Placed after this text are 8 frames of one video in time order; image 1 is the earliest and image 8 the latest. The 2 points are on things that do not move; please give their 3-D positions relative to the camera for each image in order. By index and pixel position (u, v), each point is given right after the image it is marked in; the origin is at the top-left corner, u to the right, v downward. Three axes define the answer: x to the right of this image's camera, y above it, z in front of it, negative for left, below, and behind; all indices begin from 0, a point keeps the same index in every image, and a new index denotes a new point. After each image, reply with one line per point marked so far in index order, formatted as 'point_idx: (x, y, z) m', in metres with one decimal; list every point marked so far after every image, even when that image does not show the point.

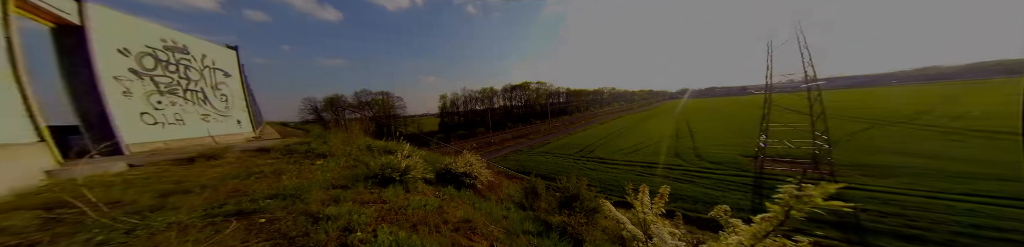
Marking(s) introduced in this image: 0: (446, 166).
0: (-2.1, -1.3, +6.6) m
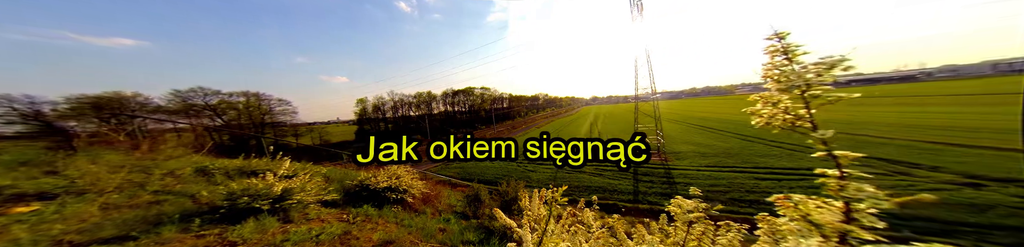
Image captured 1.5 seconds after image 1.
0: (-4.0, -1.5, +5.6) m
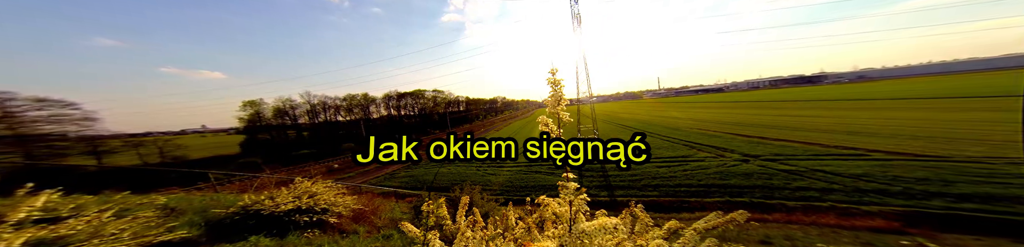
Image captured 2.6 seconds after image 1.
0: (-5.4, -1.7, +4.3) m
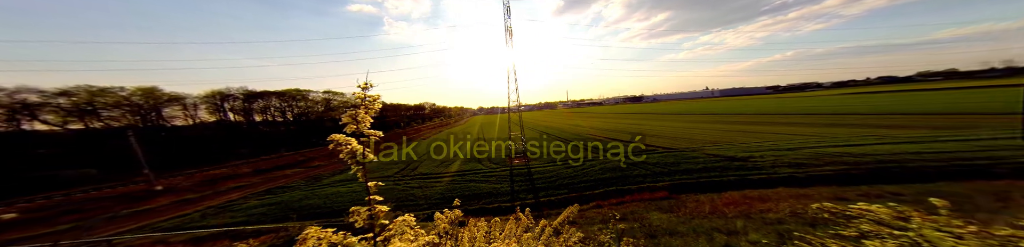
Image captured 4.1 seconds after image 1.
0: (-8.9, -1.9, +2.4) m
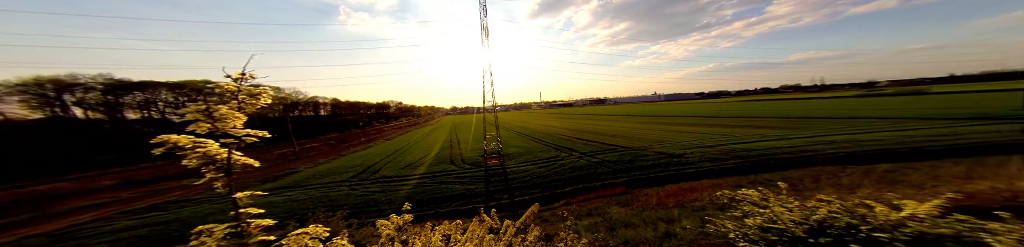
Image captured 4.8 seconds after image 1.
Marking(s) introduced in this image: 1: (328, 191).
0: (-11.7, -1.9, +2.7) m
1: (-13.2, -5.0, +15.0) m
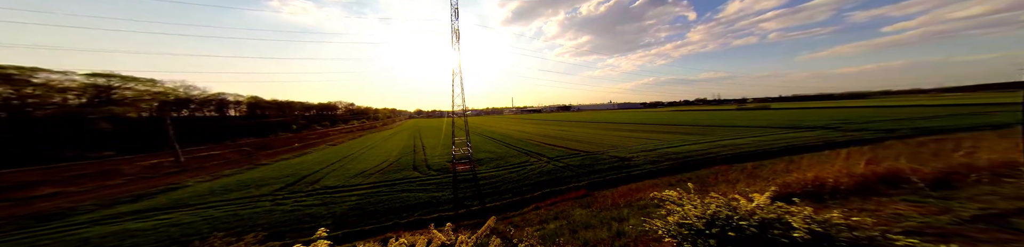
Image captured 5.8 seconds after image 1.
0: (-13.9, -1.8, +1.6) m
1: (-17.2, -5.2, +13.5) m
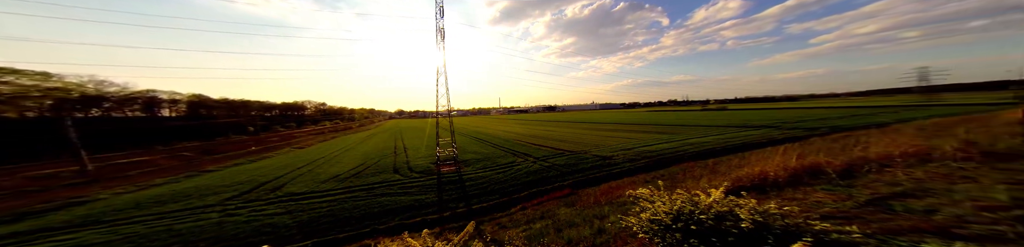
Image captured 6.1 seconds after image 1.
0: (-4.3, -2.1, +3.4) m
1: (-8.1, -5.5, +15.1) m
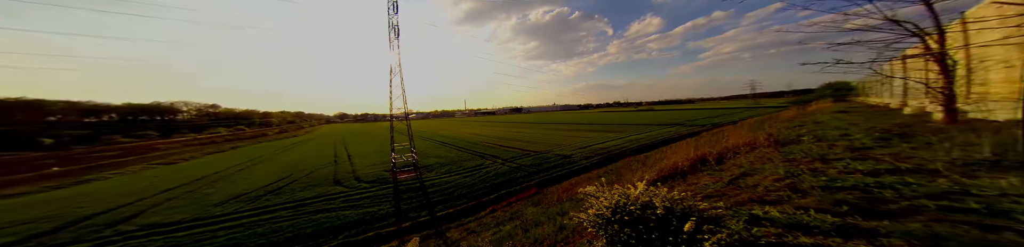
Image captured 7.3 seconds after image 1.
0: (-7.3, -2.2, -0.1) m
1: (-13.0, -5.8, +10.7) m
